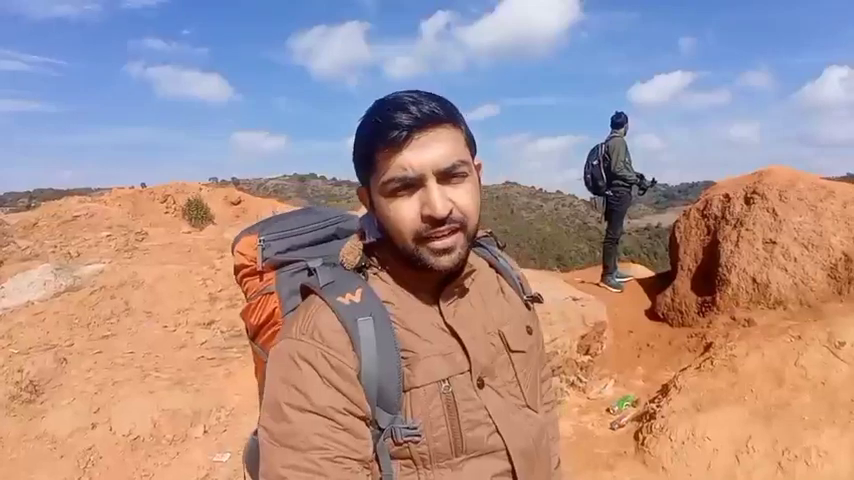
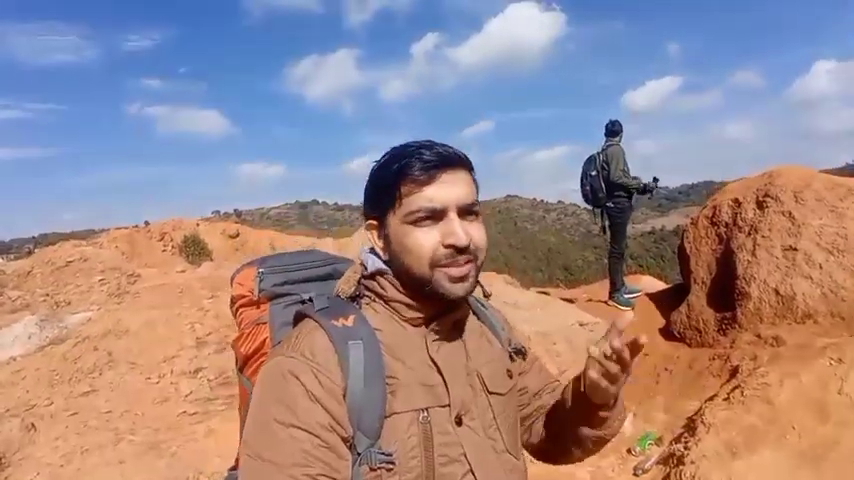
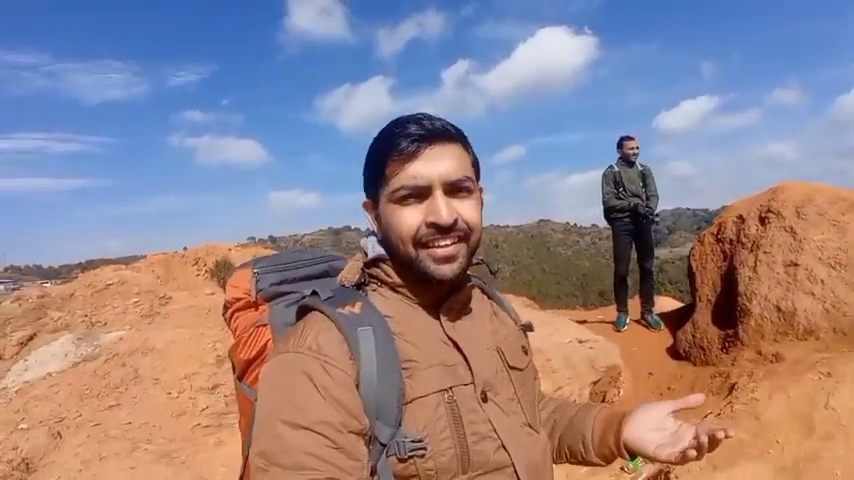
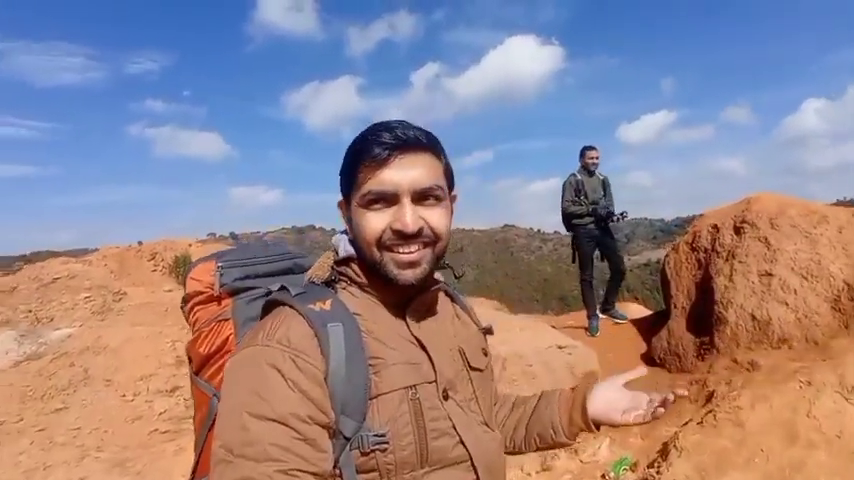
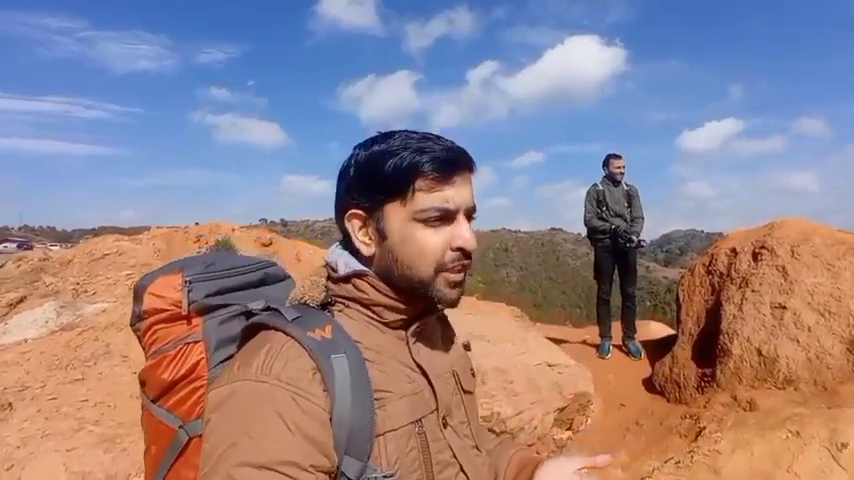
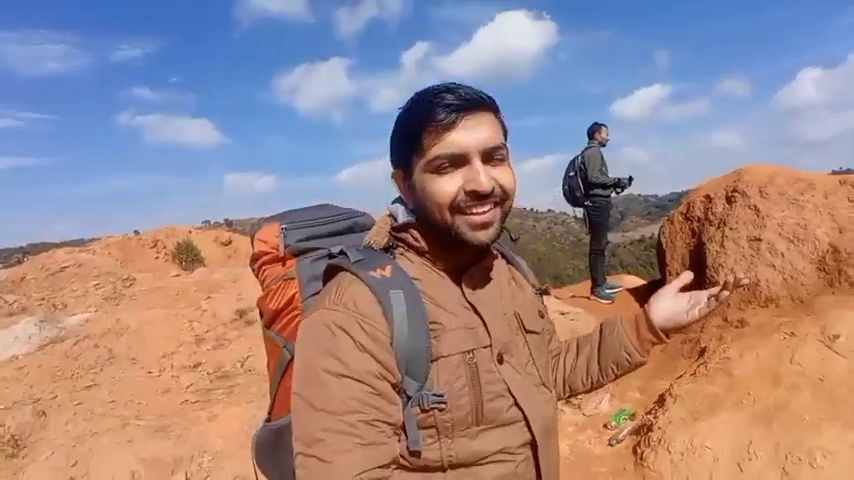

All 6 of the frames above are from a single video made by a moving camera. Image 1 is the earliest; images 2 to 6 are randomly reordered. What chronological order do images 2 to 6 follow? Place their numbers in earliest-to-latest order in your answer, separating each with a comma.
2, 6, 4, 3, 5
